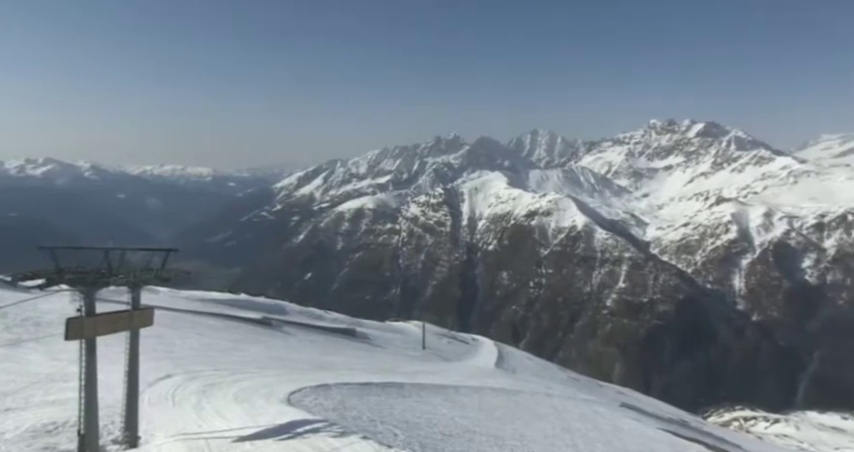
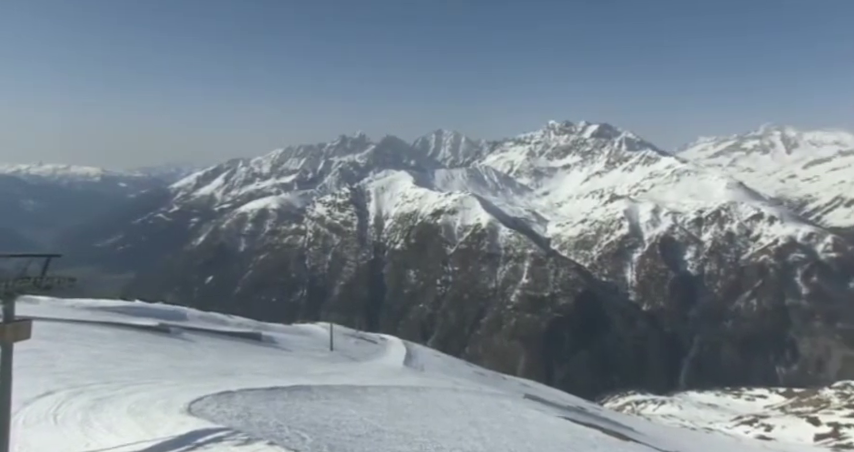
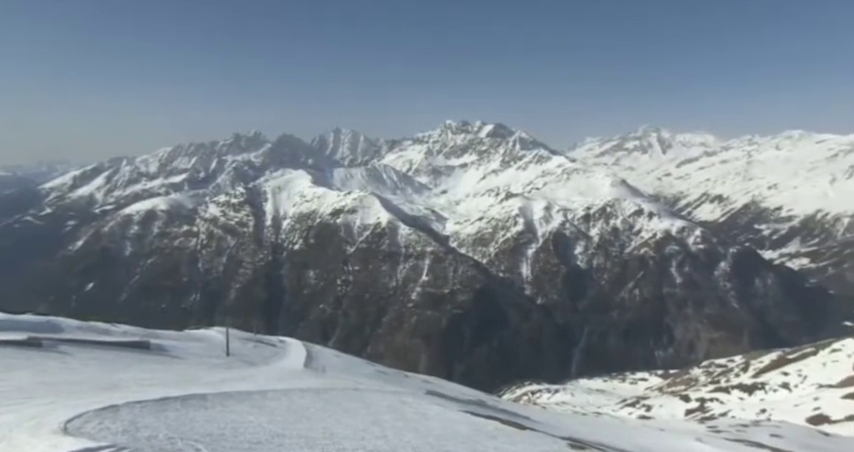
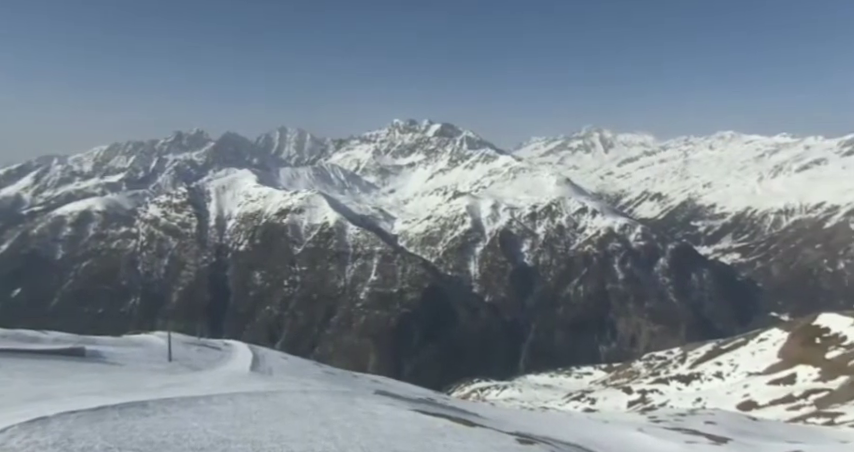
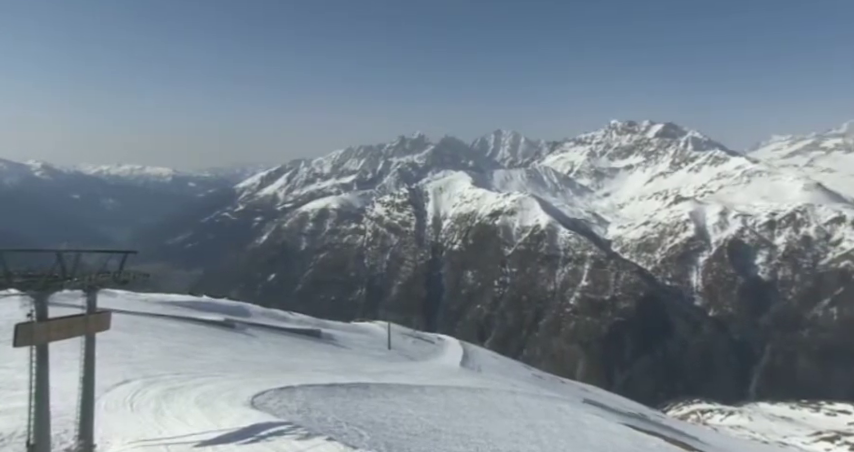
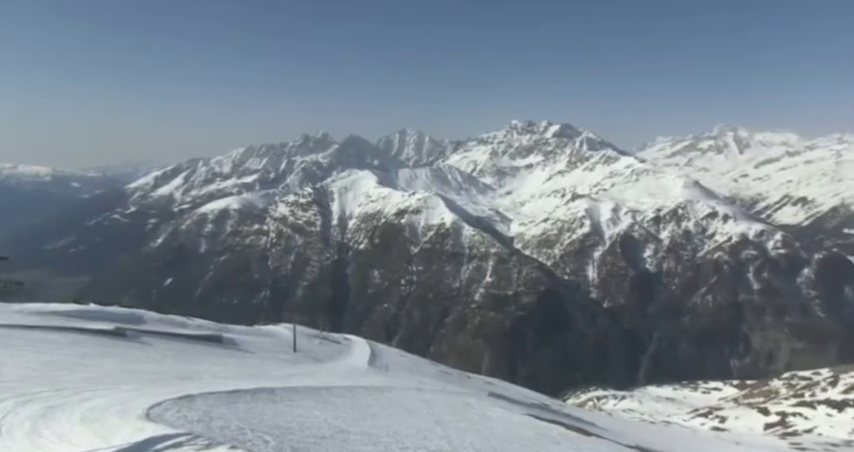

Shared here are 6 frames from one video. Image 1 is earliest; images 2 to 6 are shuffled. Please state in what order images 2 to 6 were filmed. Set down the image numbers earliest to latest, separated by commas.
5, 2, 6, 3, 4
